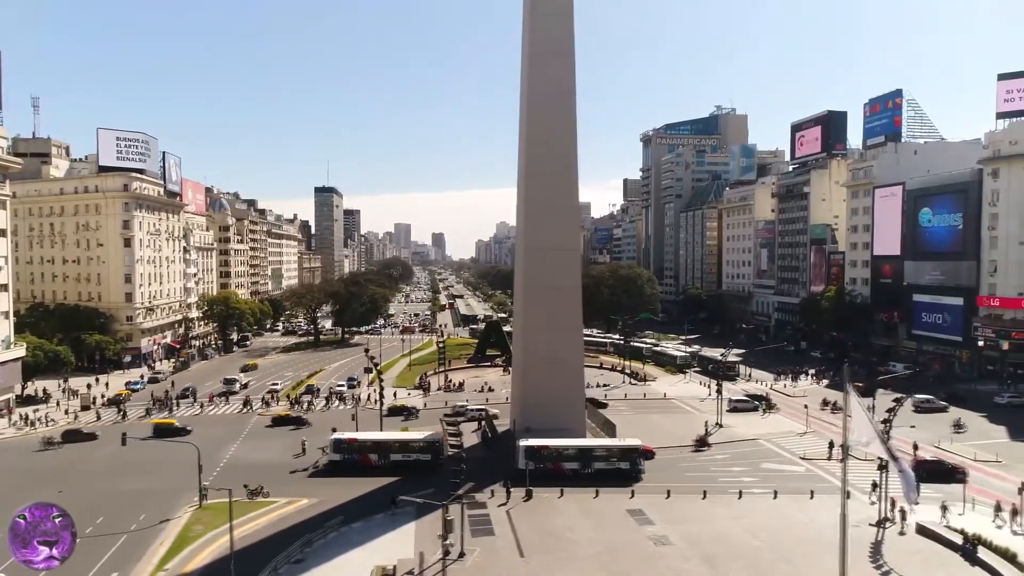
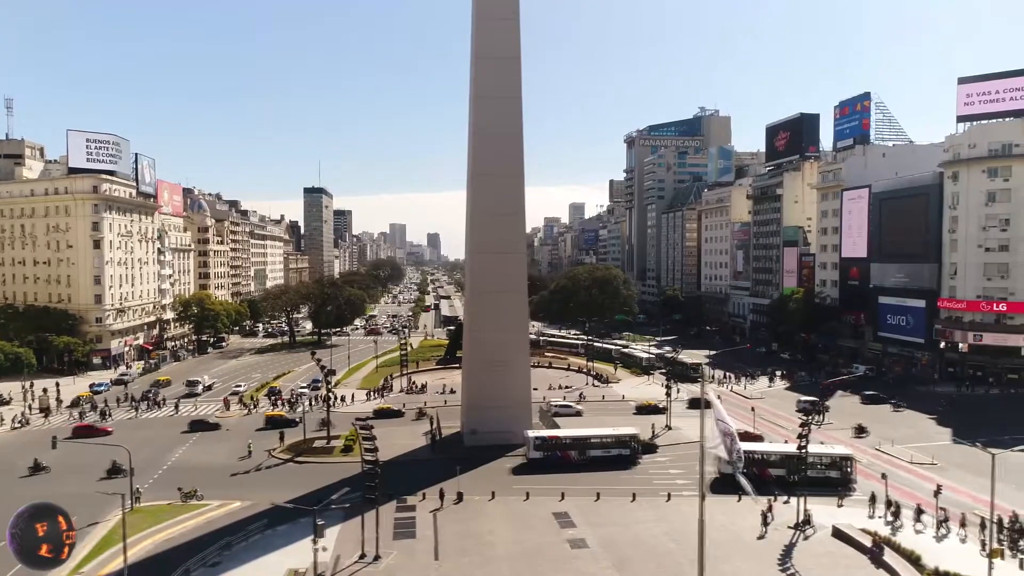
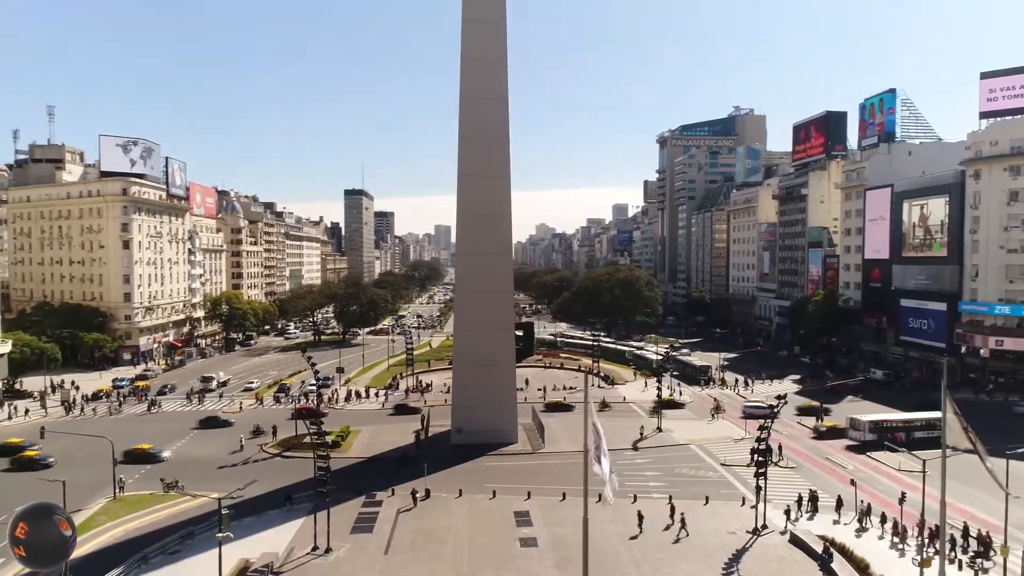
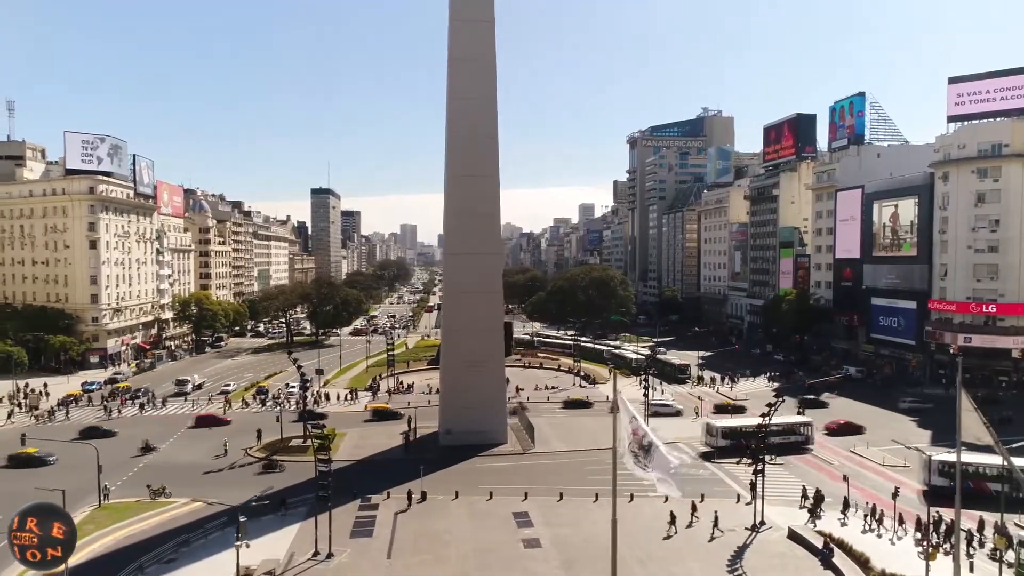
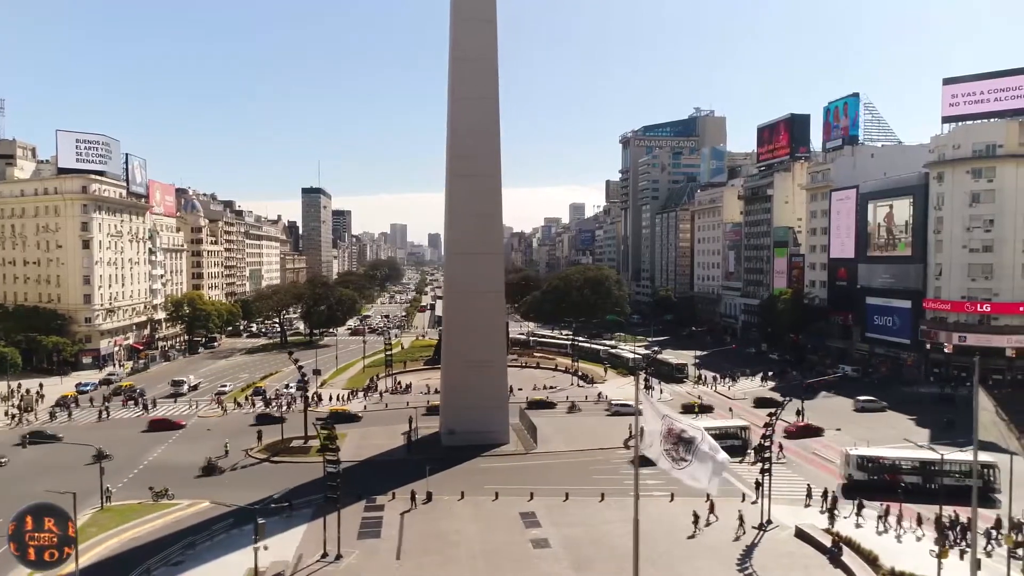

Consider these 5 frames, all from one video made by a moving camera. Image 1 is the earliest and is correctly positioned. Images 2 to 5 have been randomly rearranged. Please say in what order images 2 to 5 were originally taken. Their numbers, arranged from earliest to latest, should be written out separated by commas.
2, 5, 4, 3
